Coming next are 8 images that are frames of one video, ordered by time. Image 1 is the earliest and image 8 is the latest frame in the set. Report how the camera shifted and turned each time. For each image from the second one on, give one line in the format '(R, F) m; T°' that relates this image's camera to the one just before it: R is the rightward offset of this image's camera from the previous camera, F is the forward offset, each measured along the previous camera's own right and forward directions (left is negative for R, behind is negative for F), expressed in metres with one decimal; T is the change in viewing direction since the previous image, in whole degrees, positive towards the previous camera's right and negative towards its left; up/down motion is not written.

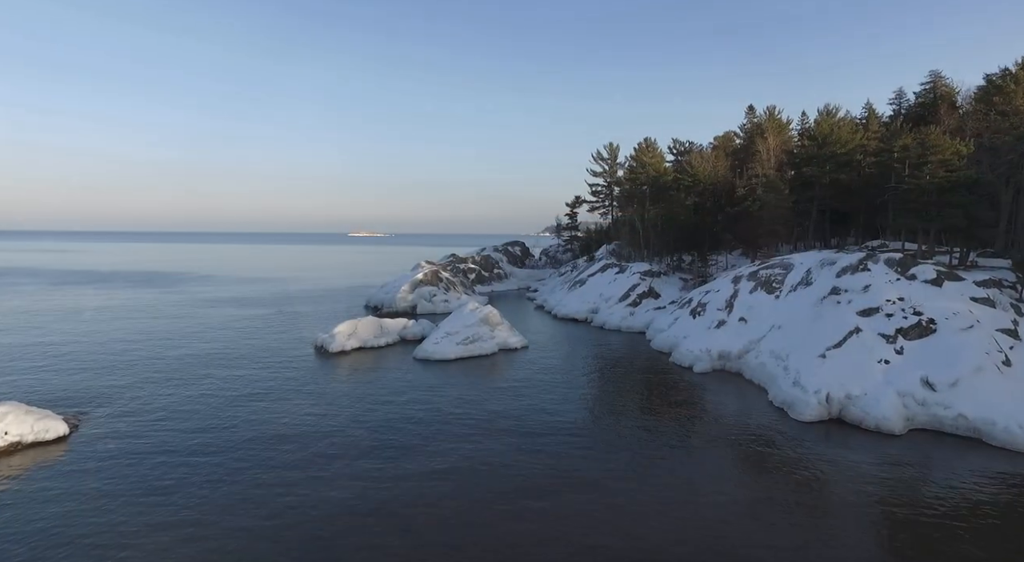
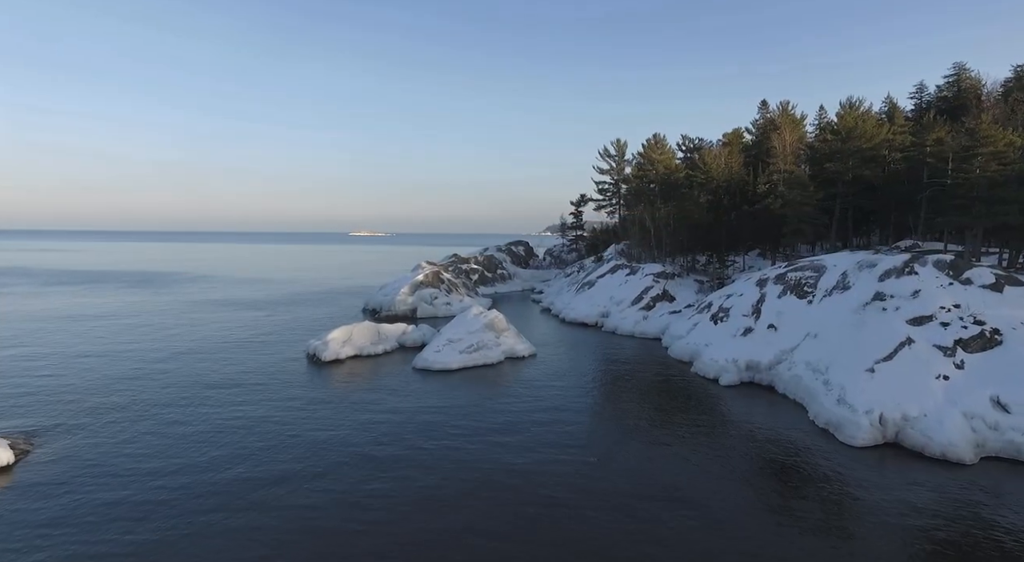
(-0.4, +2.9) m; 0°
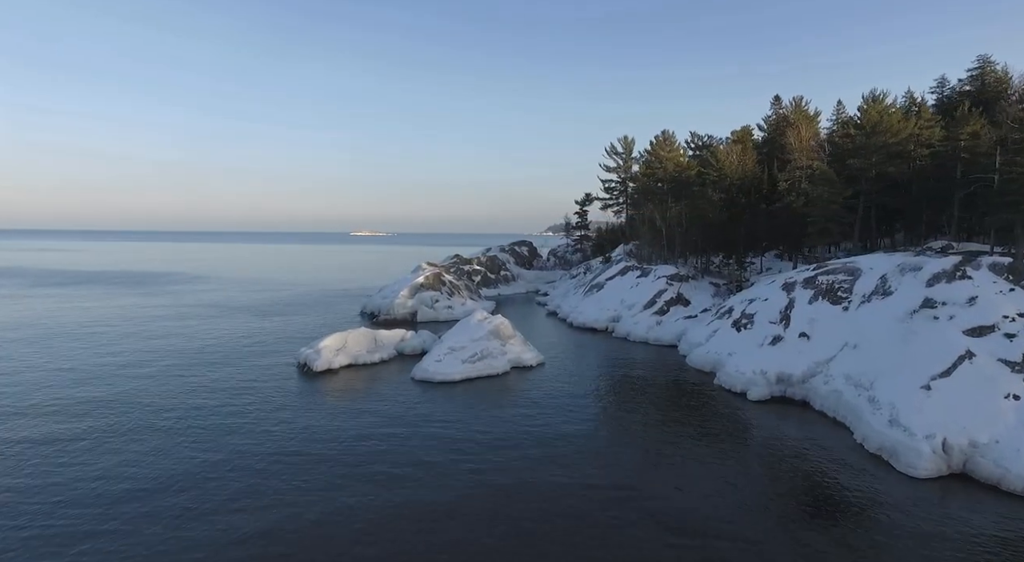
(-0.3, +2.7) m; 0°
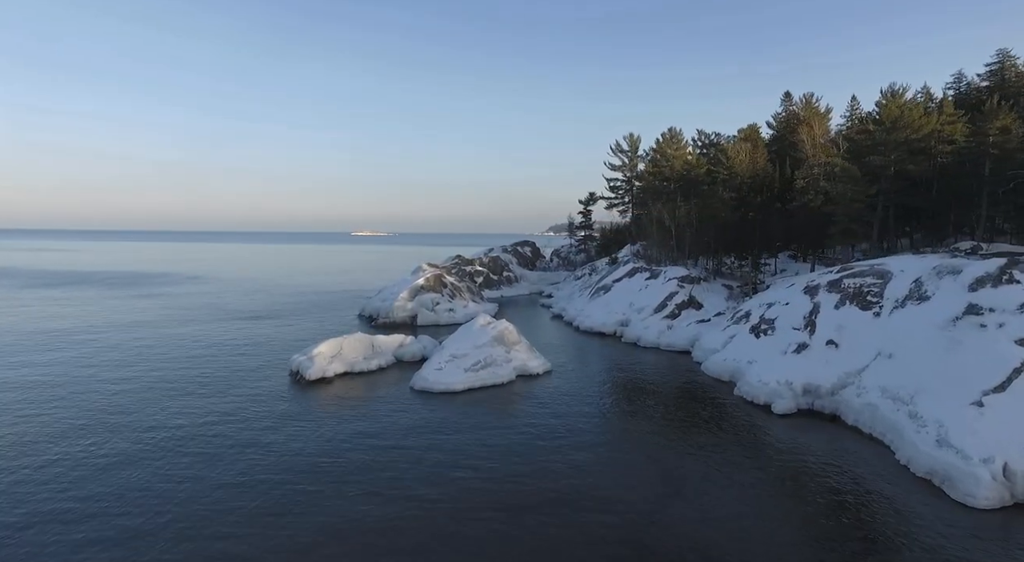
(-0.2, +2.0) m; 0°
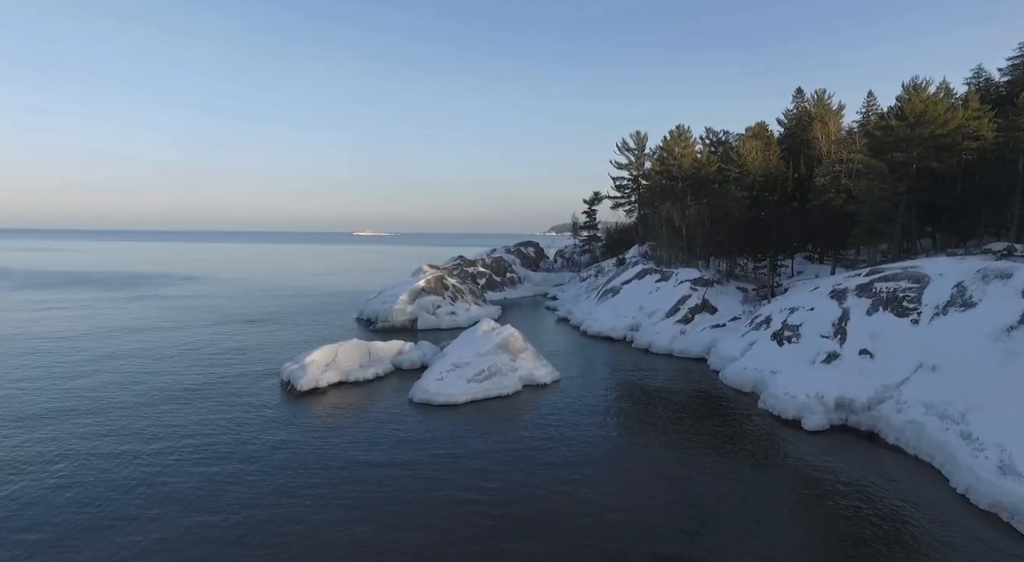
(-0.2, +2.1) m; 0°
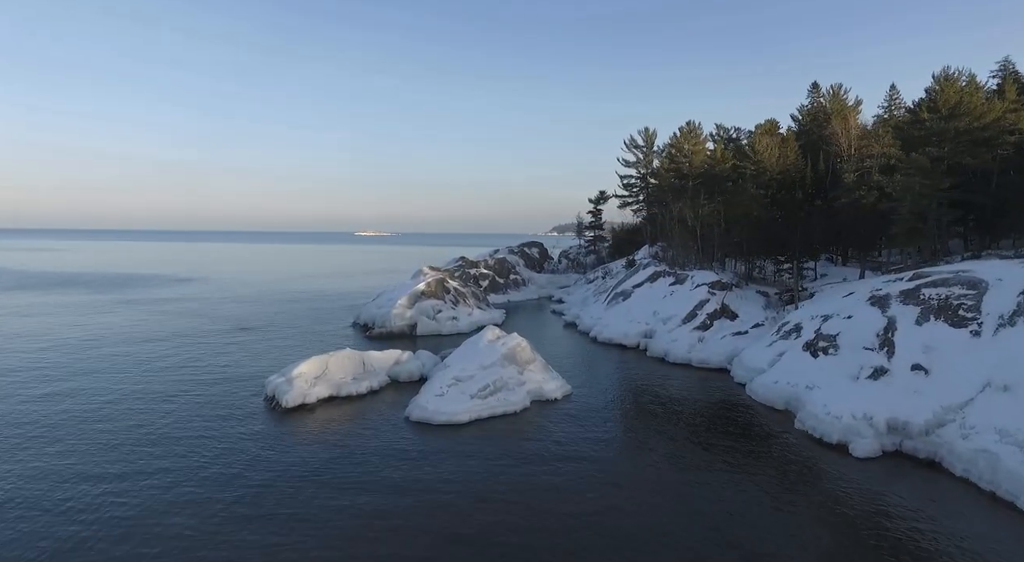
(-0.3, +2.8) m; 0°
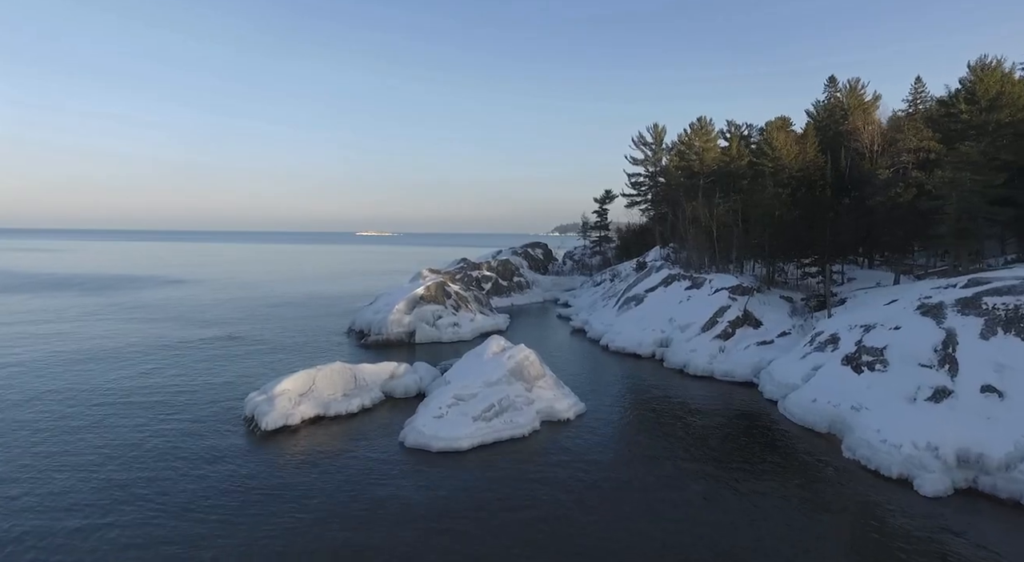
(-0.3, +2.9) m; 0°
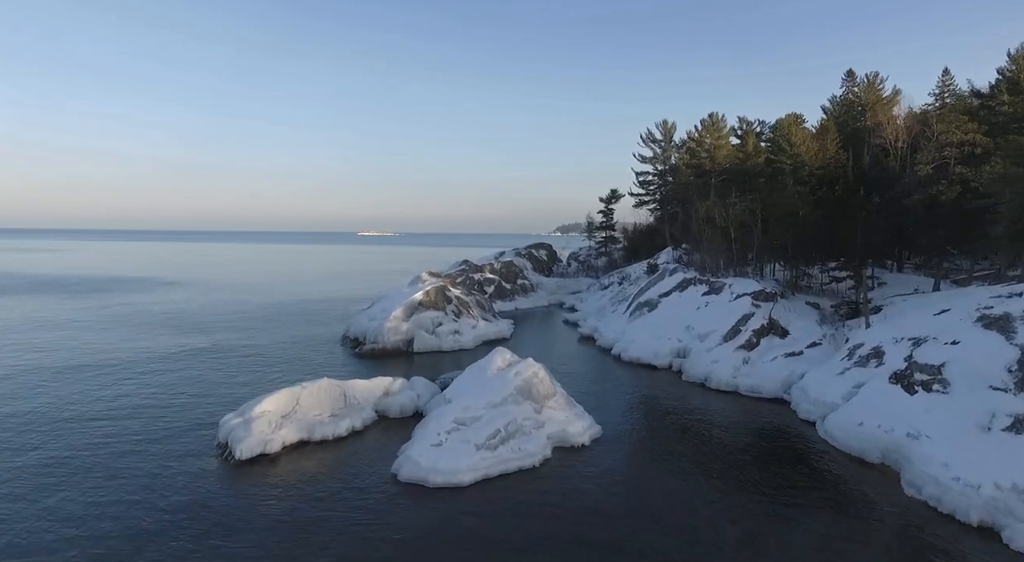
(-0.3, +2.8) m; 0°
